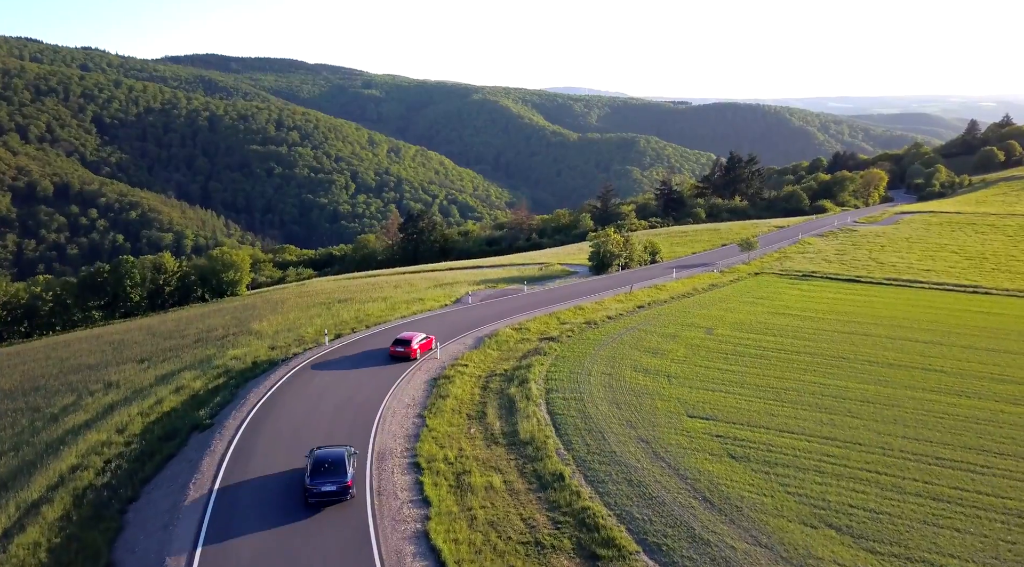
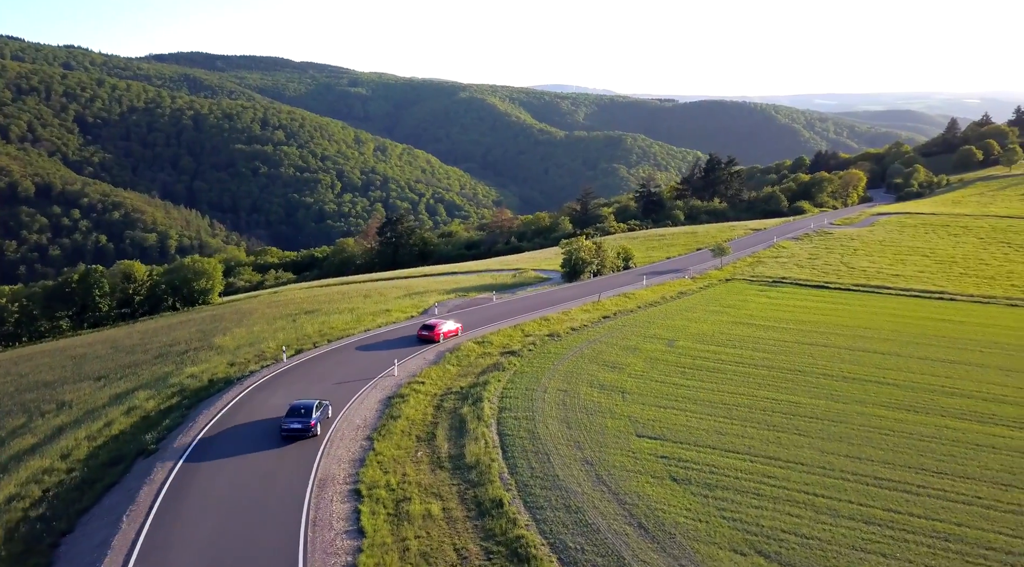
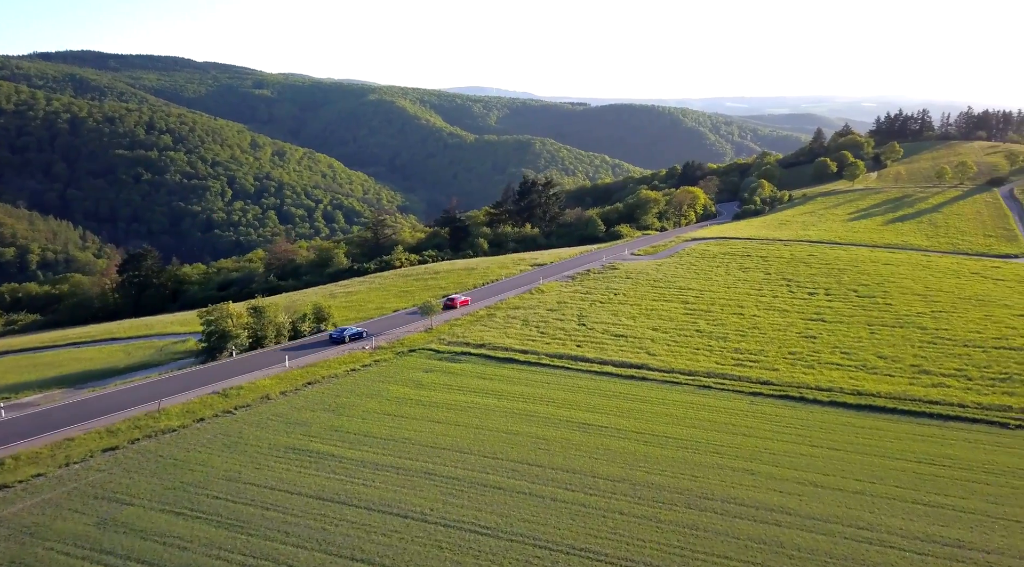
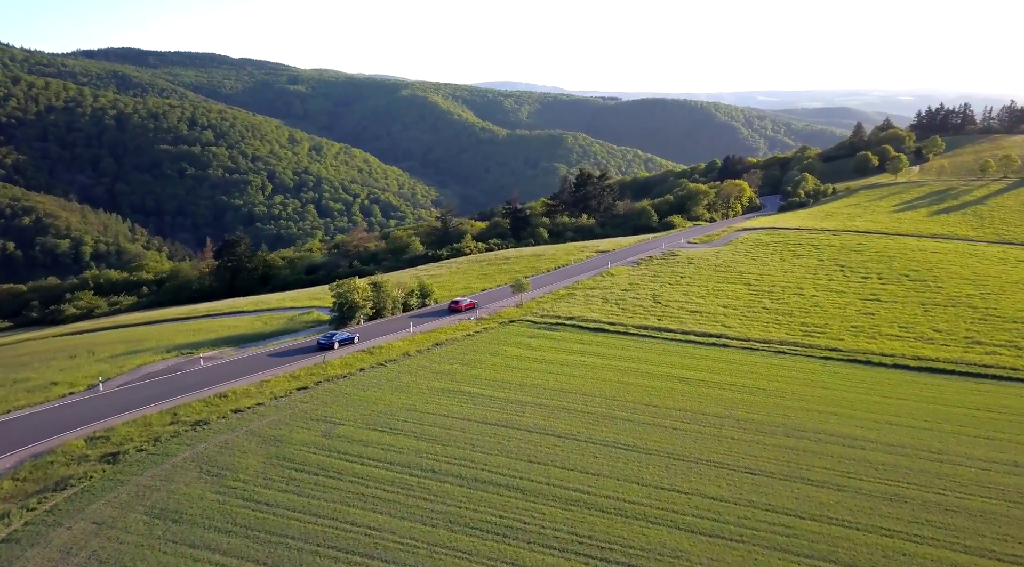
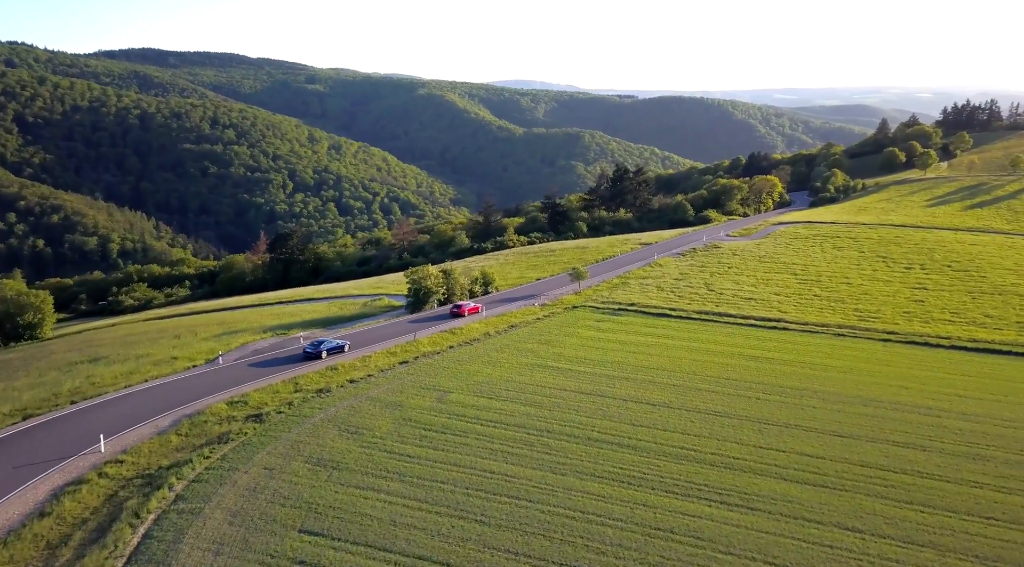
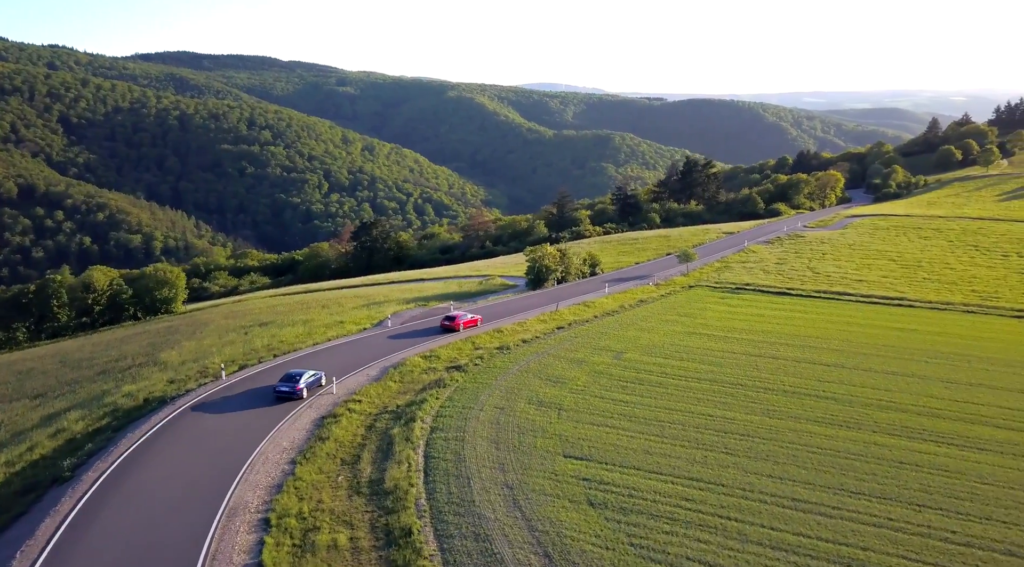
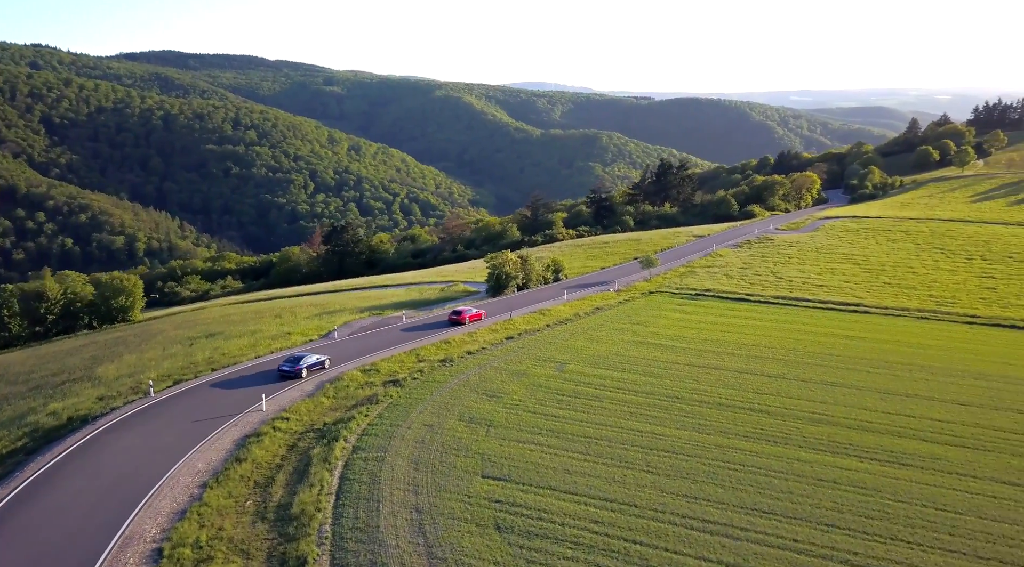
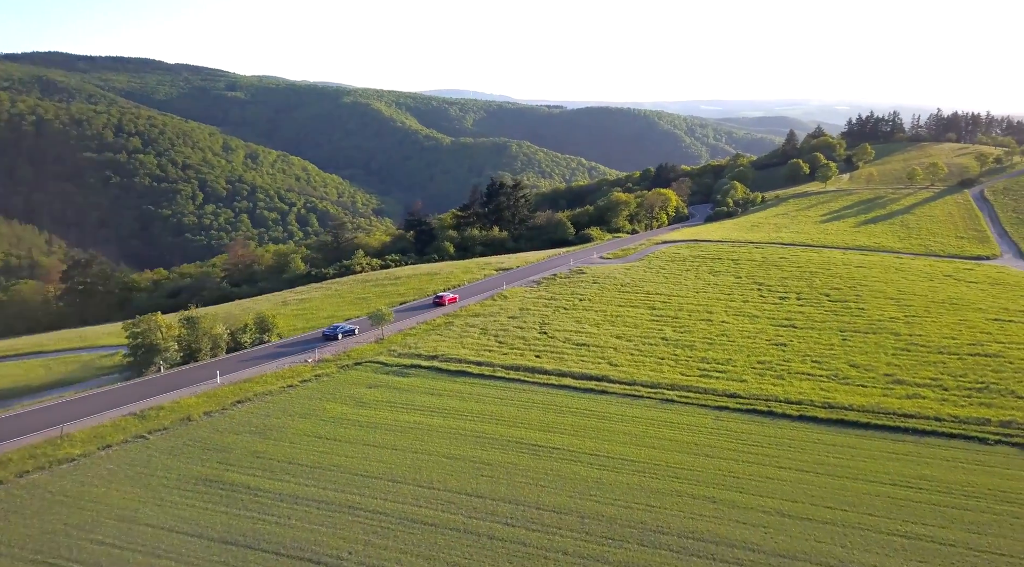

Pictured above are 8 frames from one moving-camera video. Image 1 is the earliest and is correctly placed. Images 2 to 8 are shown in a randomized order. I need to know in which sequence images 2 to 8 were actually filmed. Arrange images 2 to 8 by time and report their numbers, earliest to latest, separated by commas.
2, 6, 7, 5, 4, 3, 8
